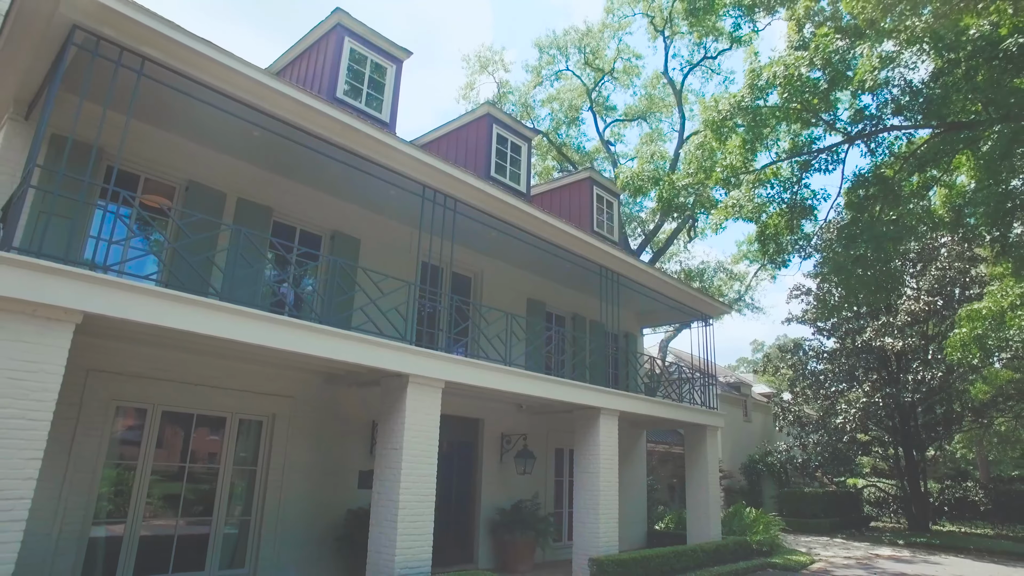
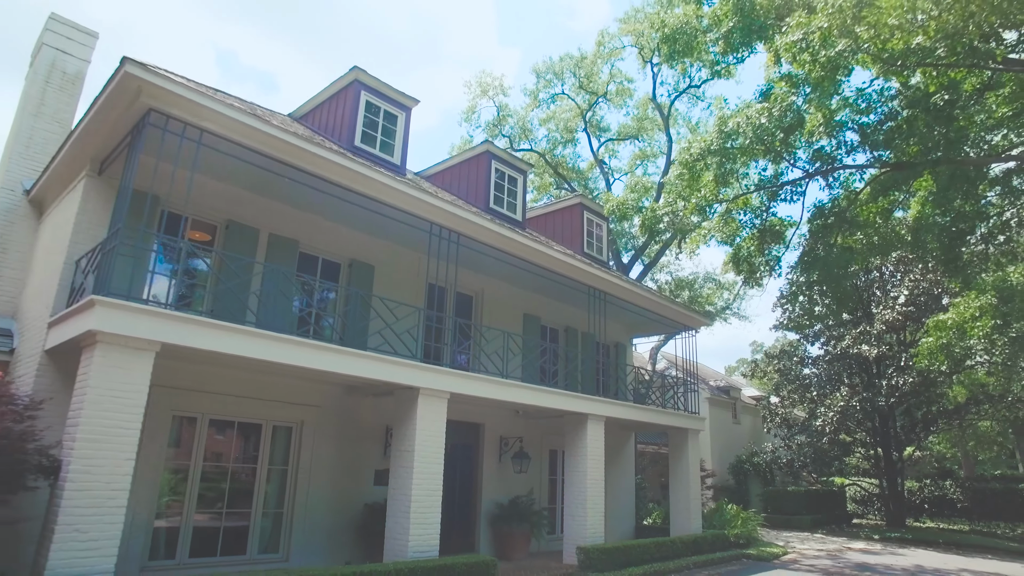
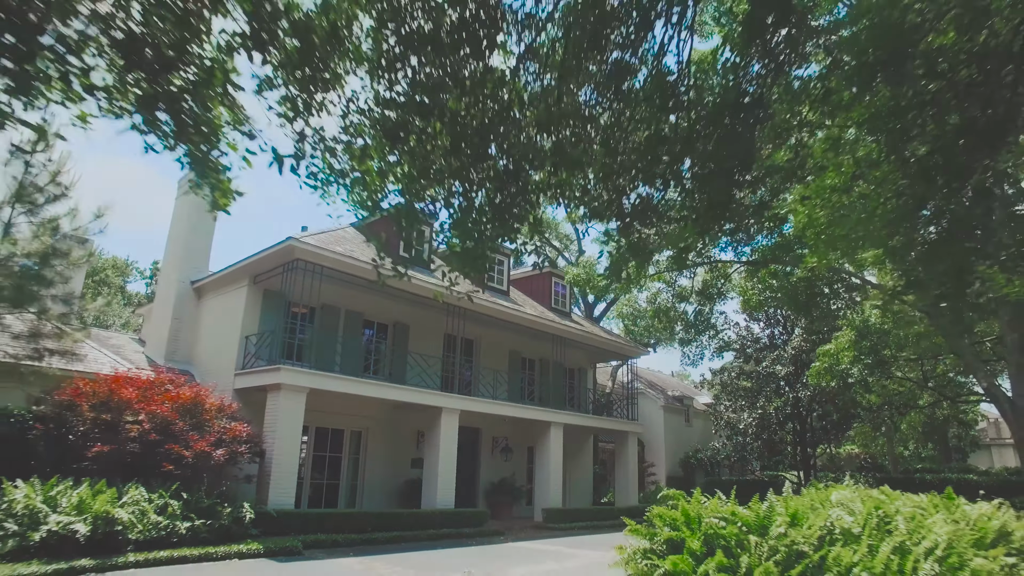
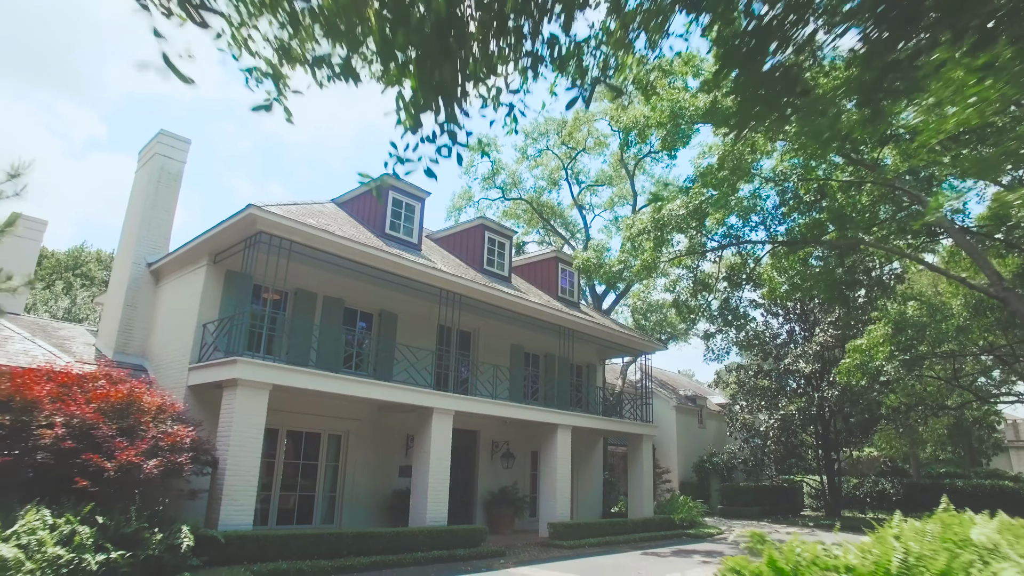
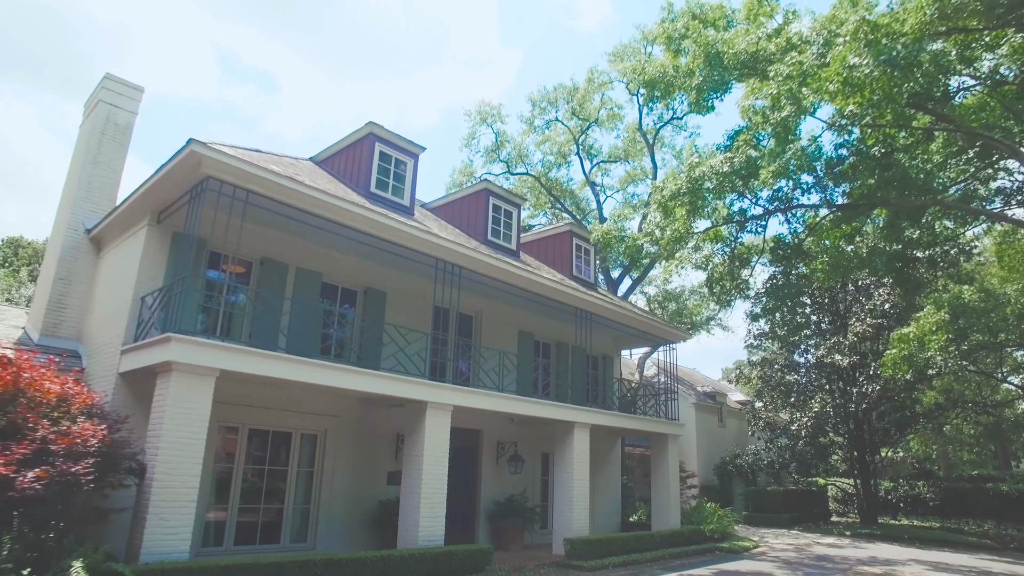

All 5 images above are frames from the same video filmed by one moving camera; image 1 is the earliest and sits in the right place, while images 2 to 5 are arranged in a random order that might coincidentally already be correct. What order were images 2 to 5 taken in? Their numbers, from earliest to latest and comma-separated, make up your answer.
2, 5, 4, 3
